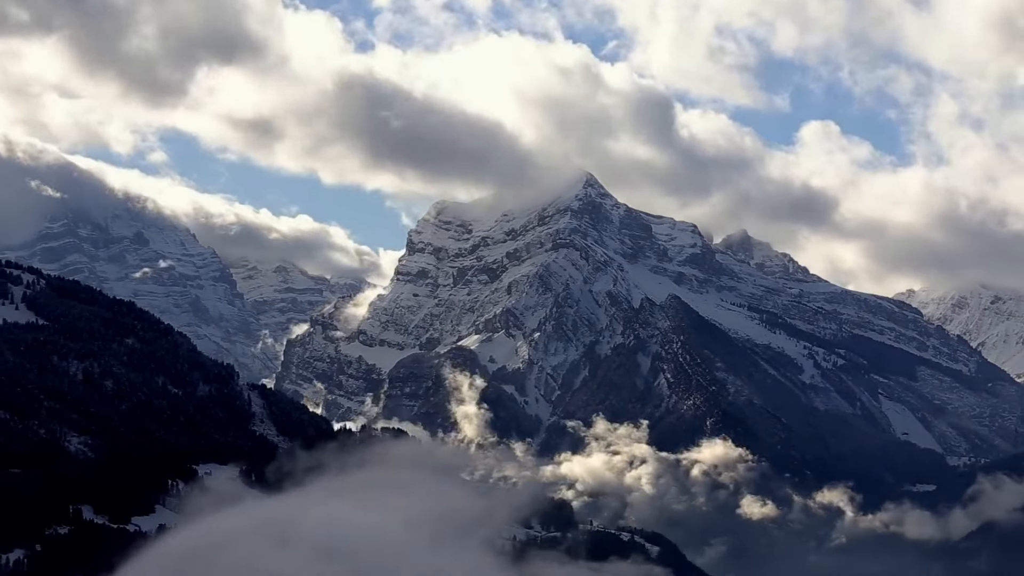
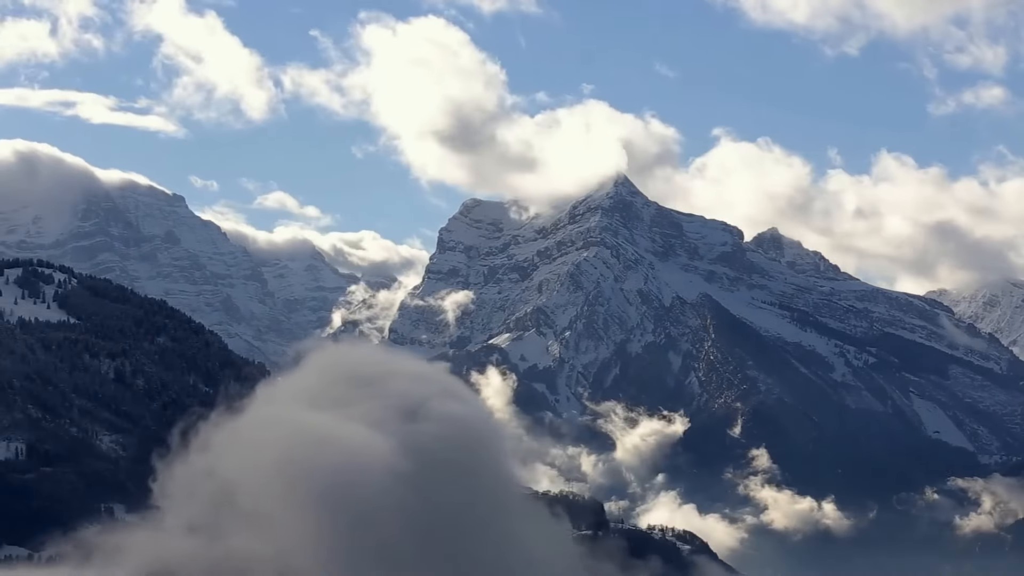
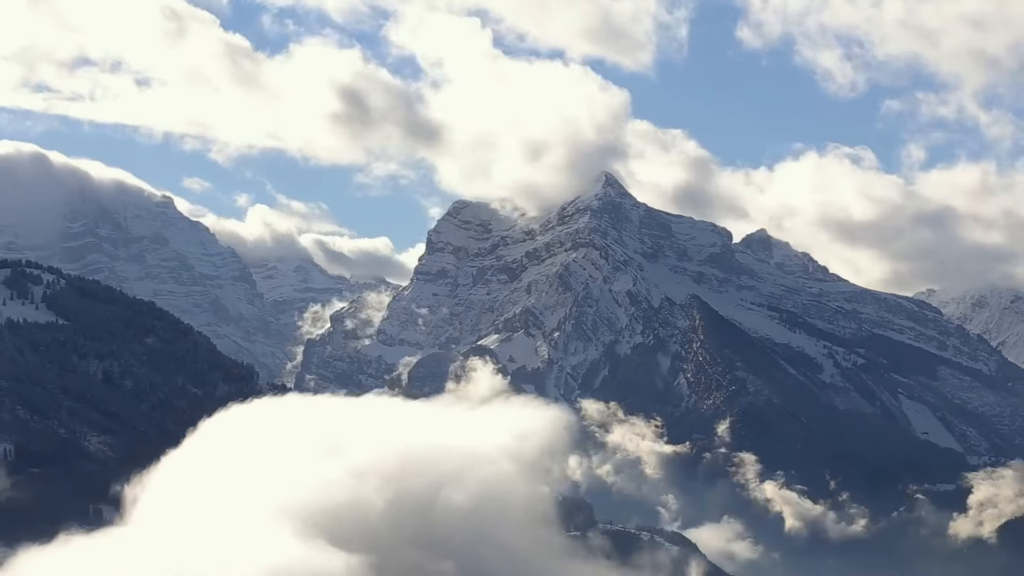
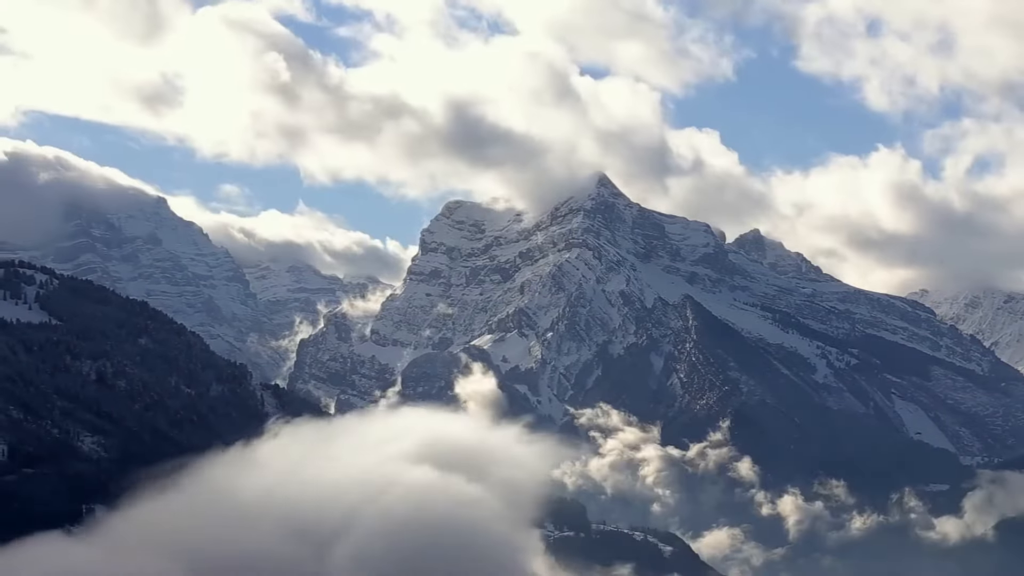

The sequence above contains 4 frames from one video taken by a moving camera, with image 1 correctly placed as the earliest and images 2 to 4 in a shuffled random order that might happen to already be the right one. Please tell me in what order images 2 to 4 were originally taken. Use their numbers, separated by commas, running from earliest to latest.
4, 3, 2
